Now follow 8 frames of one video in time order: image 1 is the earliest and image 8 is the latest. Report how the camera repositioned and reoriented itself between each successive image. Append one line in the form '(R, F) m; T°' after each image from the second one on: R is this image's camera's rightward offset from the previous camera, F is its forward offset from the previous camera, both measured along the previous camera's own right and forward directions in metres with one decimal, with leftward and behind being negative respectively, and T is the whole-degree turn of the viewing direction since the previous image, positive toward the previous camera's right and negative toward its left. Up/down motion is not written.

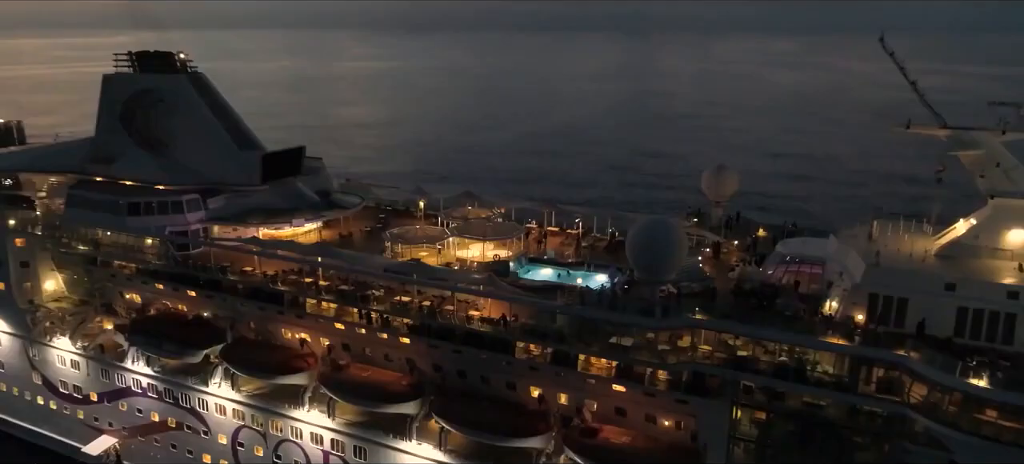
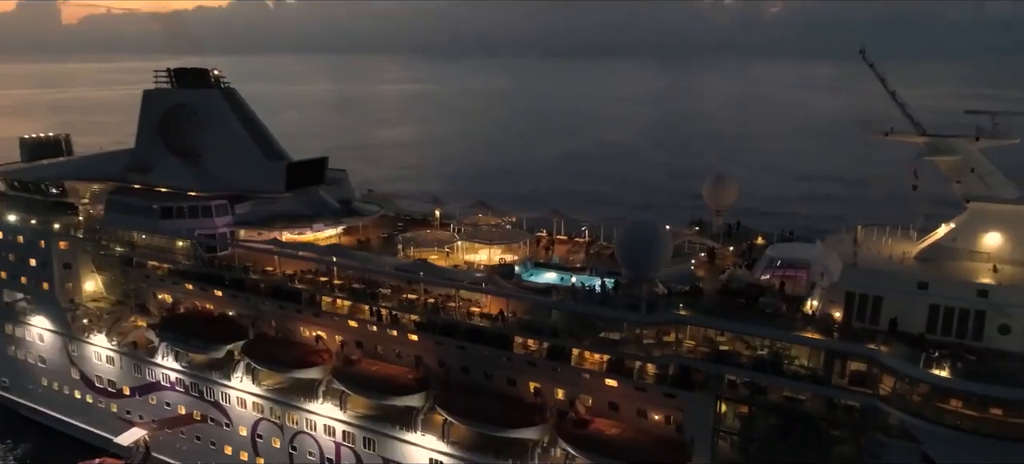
(+0.7, -0.7) m; -3°
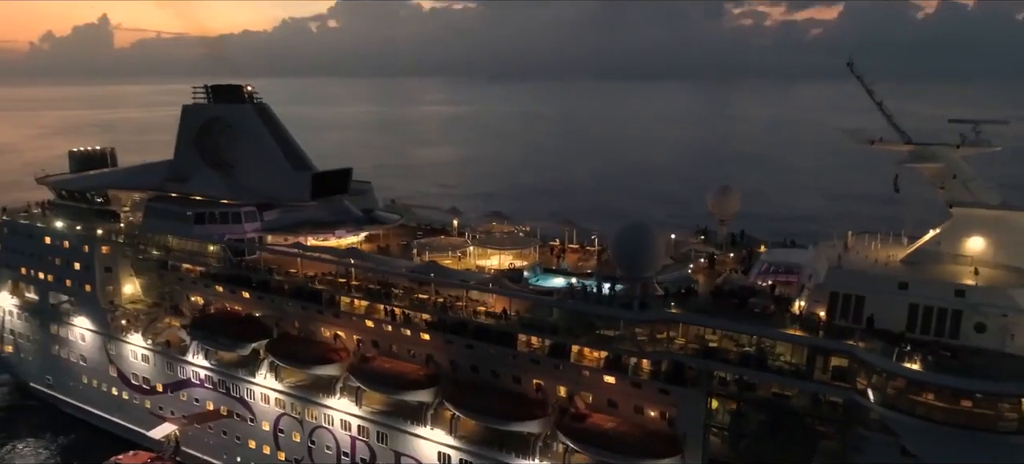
(+0.6, -0.7) m; -3°
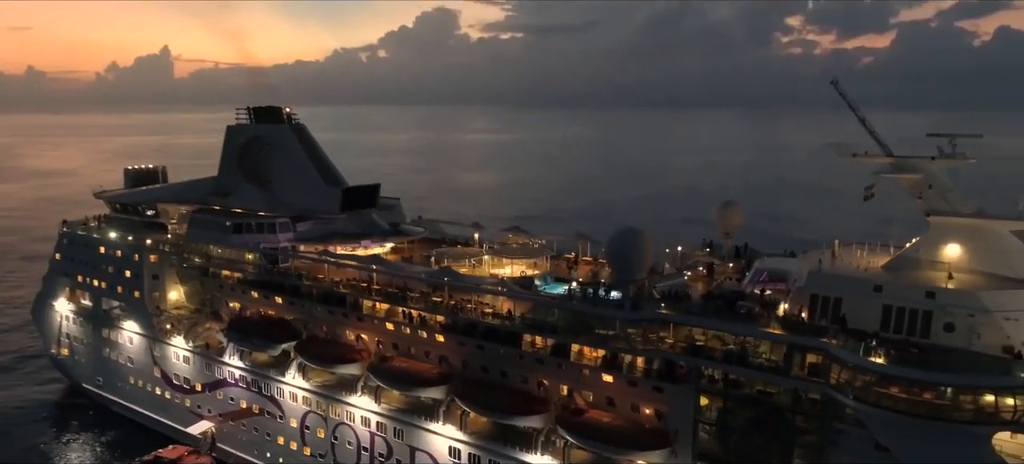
(+0.8, -1.0) m; -3°
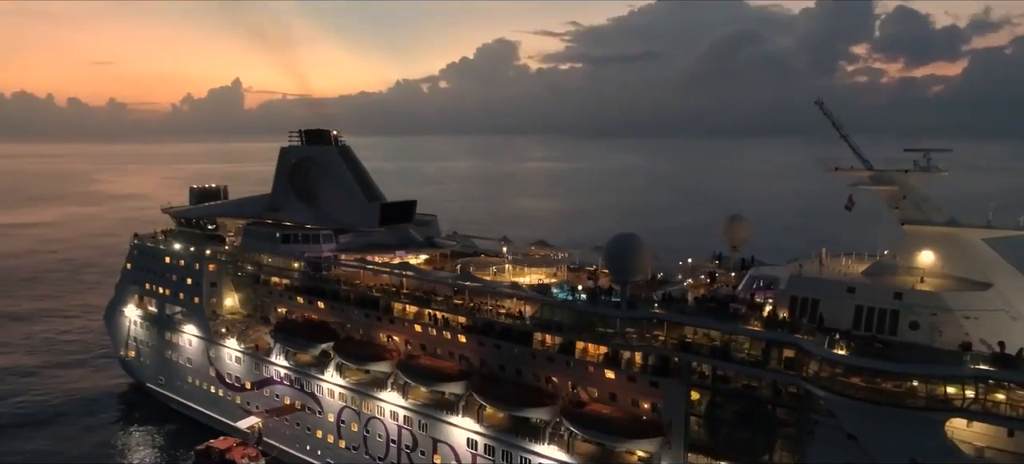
(+1.0, -1.4) m; -4°
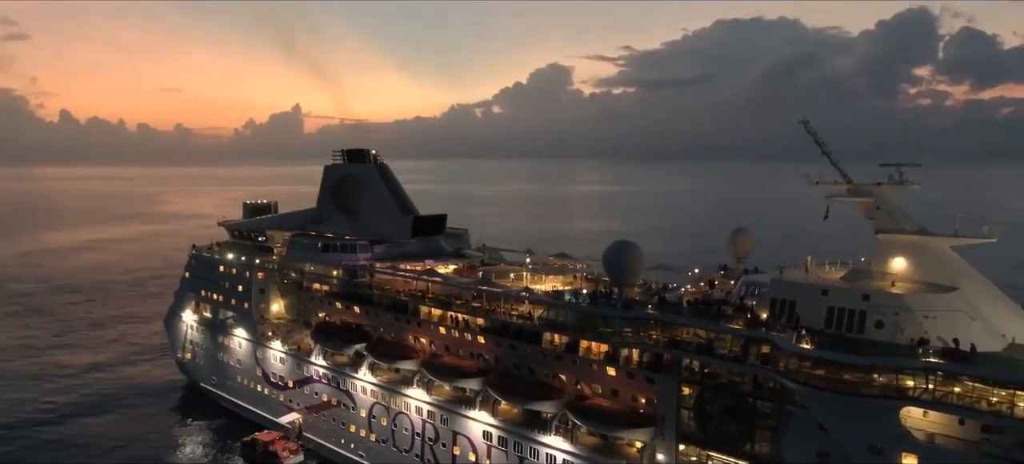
(+1.0, -1.6) m; -4°
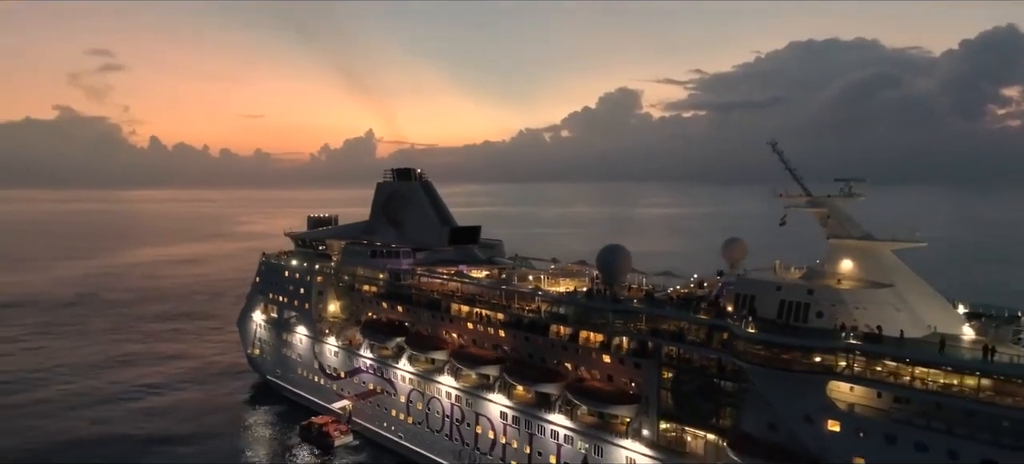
(+1.5, -2.9) m; -5°
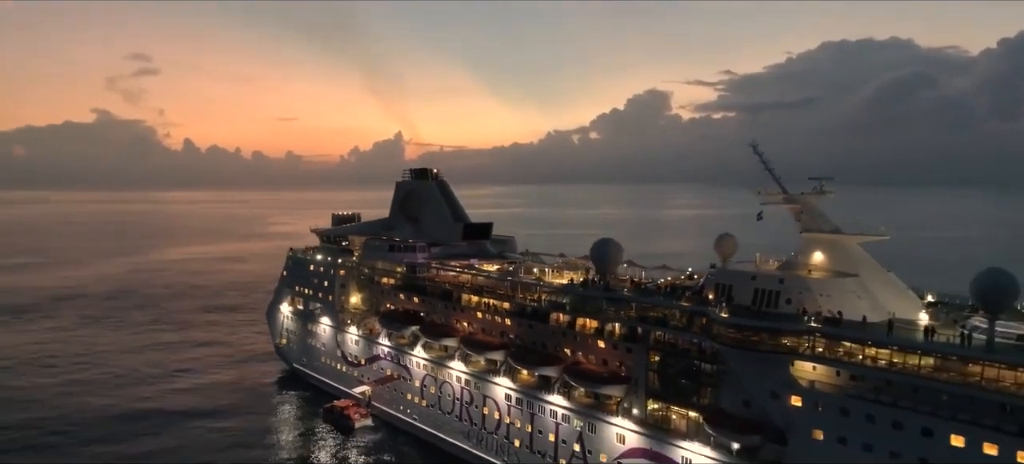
(+0.7, -1.7) m; -2°
